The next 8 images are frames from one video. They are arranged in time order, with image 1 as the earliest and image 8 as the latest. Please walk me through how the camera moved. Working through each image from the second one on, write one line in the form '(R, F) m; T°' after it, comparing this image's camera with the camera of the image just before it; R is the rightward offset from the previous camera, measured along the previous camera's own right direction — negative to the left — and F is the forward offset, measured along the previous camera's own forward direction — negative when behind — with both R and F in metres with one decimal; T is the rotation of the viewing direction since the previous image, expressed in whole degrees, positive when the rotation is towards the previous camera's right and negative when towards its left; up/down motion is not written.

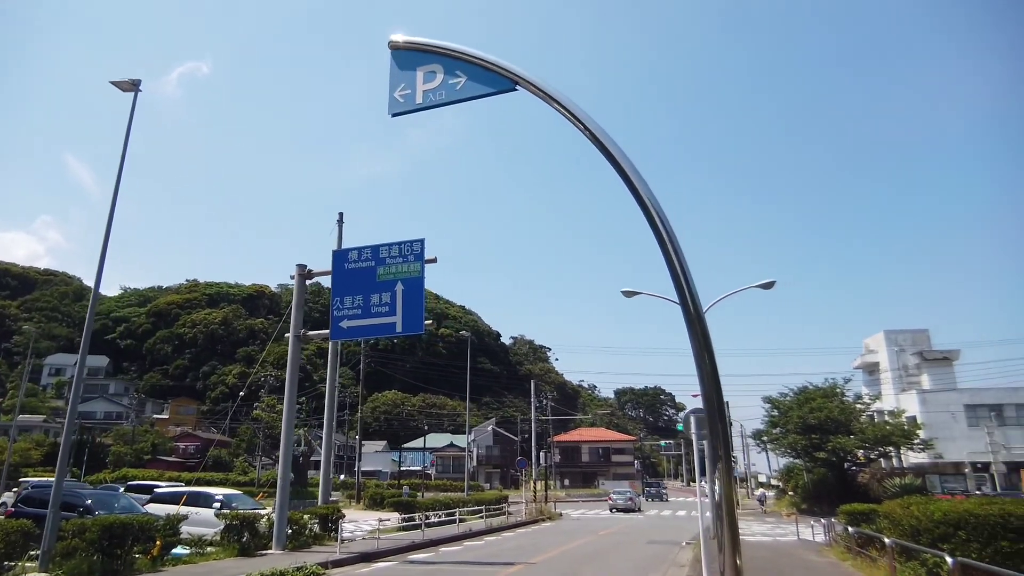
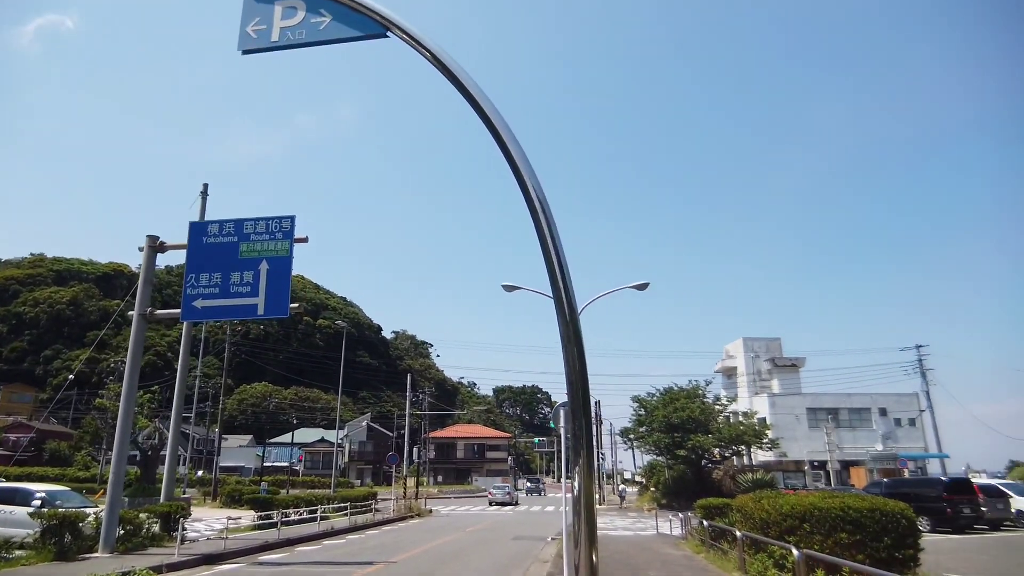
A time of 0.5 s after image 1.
(+0.2, +0.5) m; +10°
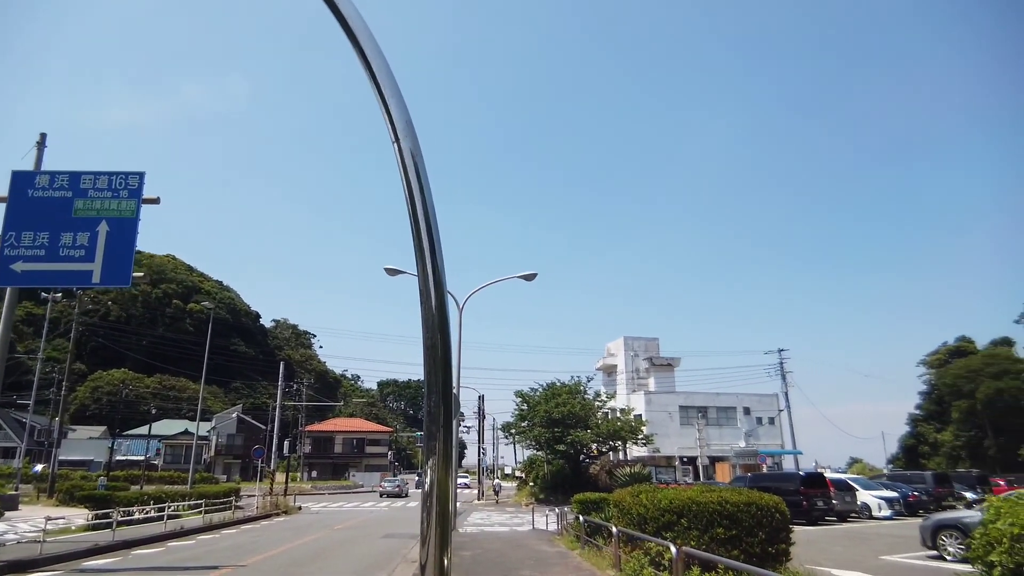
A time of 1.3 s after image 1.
(+0.2, +0.8) m; +10°
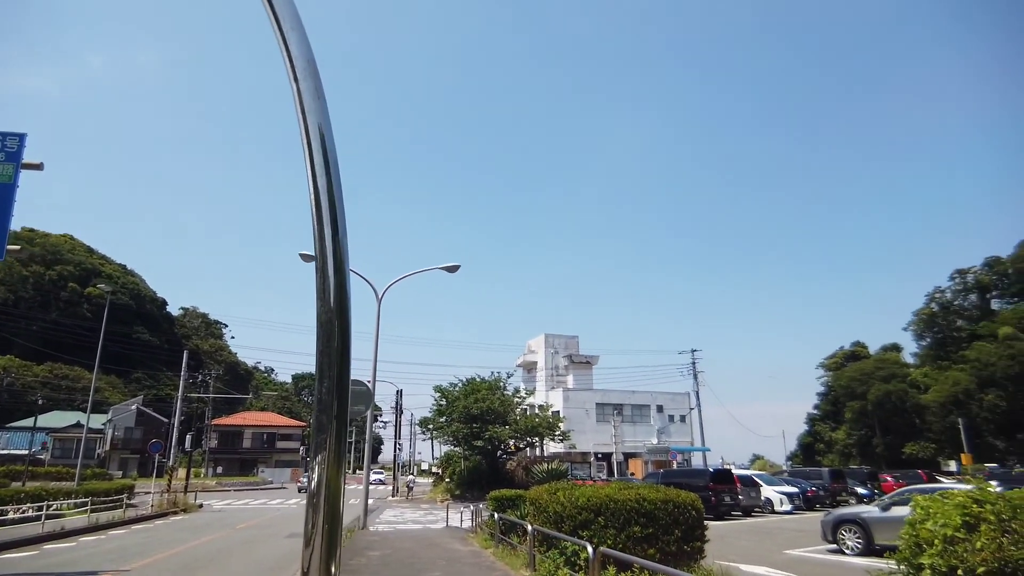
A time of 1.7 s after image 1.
(0.0, +0.4) m; +7°
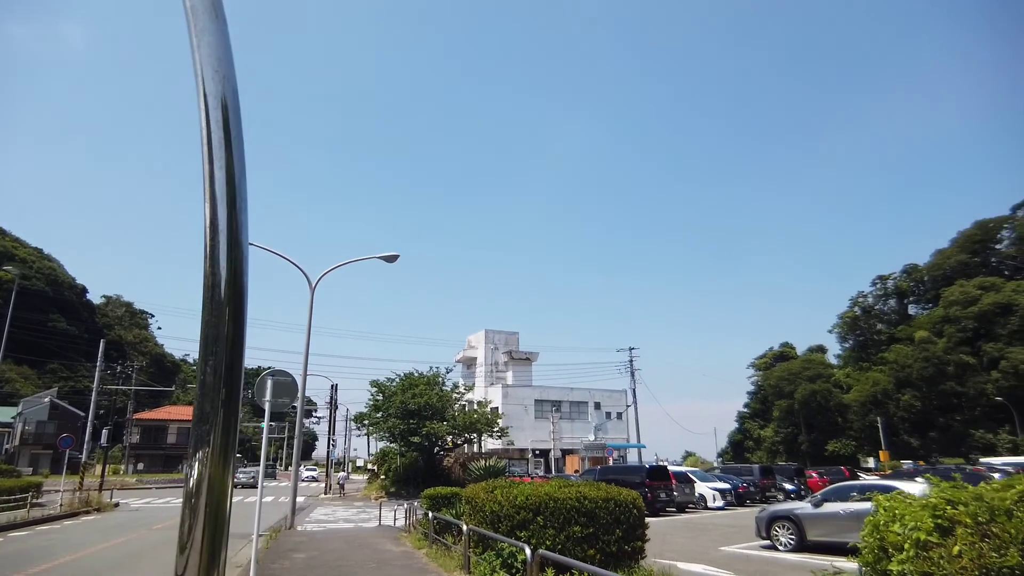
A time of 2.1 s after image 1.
(0.0, +0.4) m; +5°
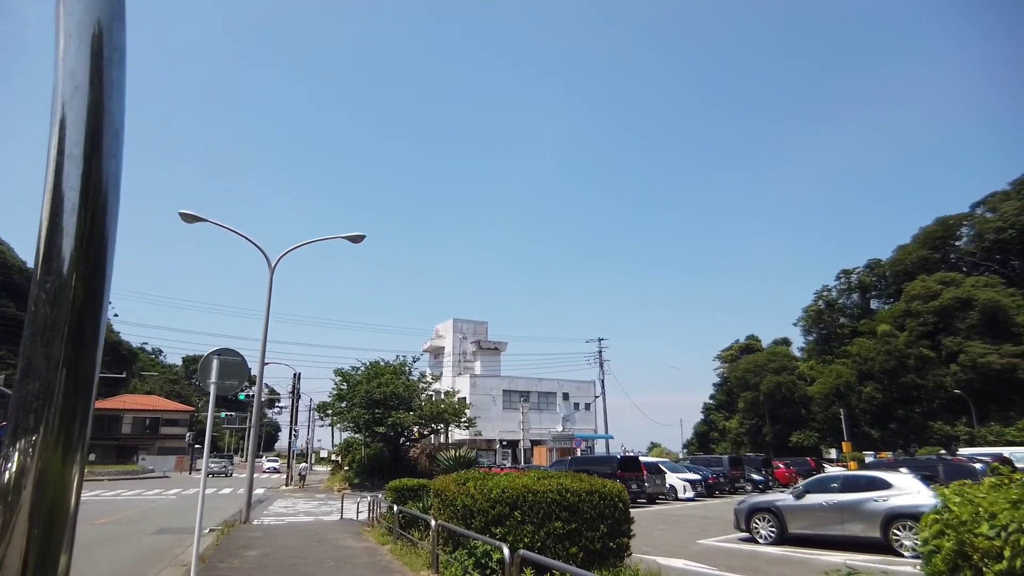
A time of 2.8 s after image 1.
(-0.1, +0.7) m; +3°
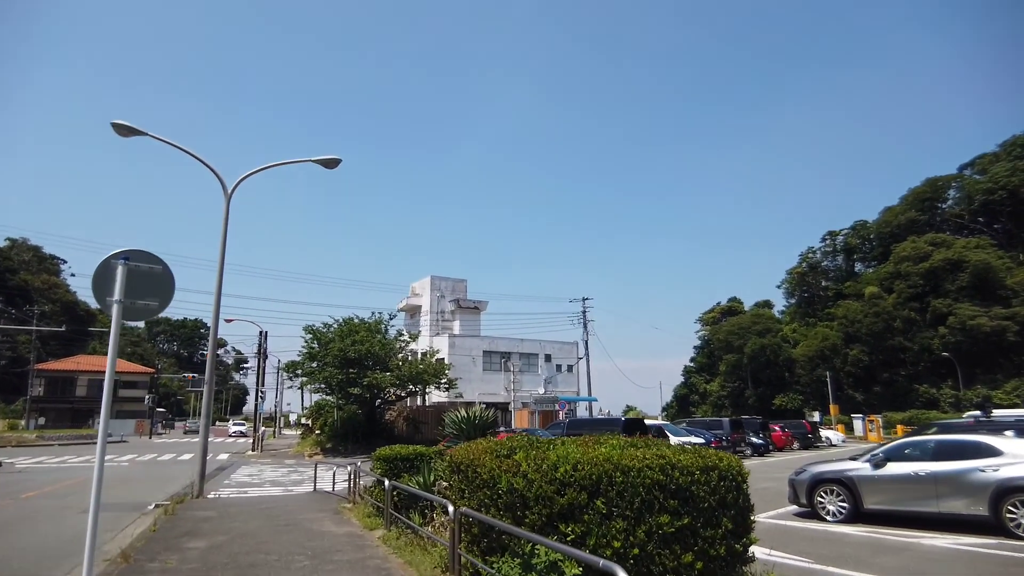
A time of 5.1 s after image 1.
(-0.7, +2.4) m; +3°
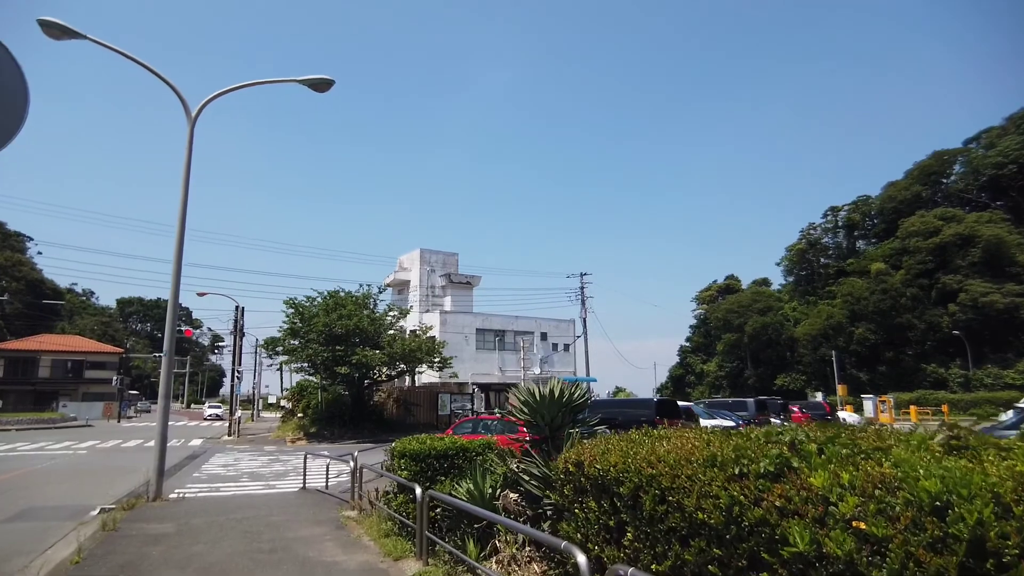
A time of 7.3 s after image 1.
(-1.0, +2.6) m; +2°
